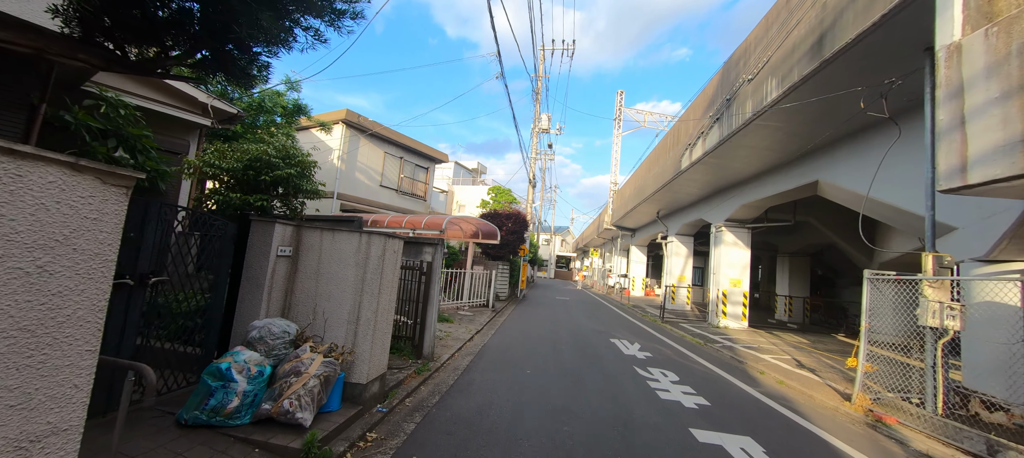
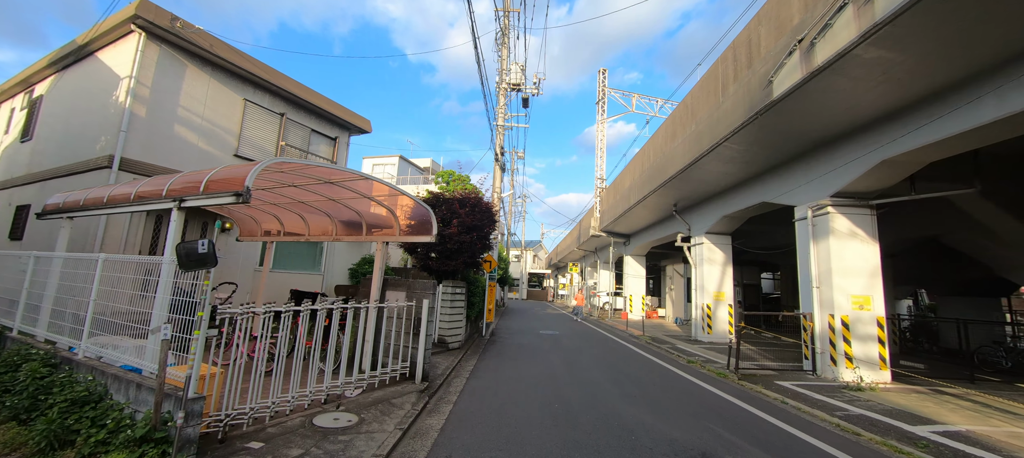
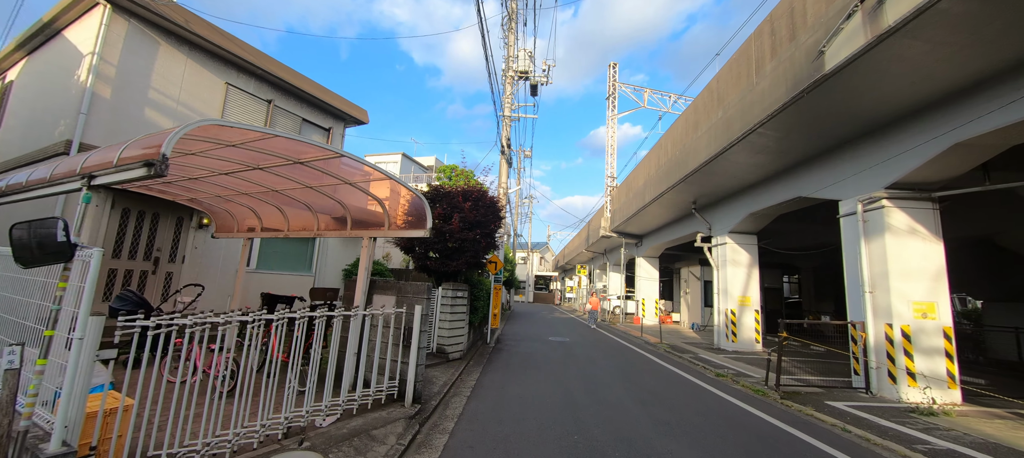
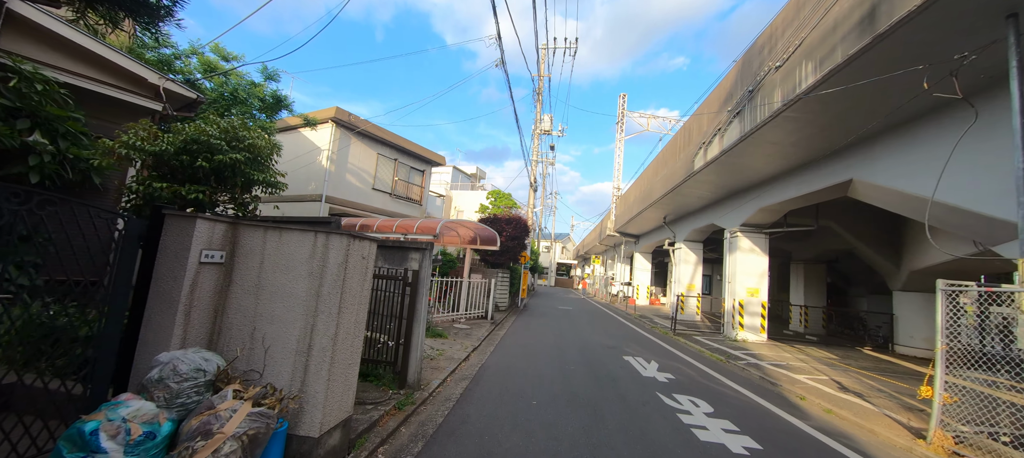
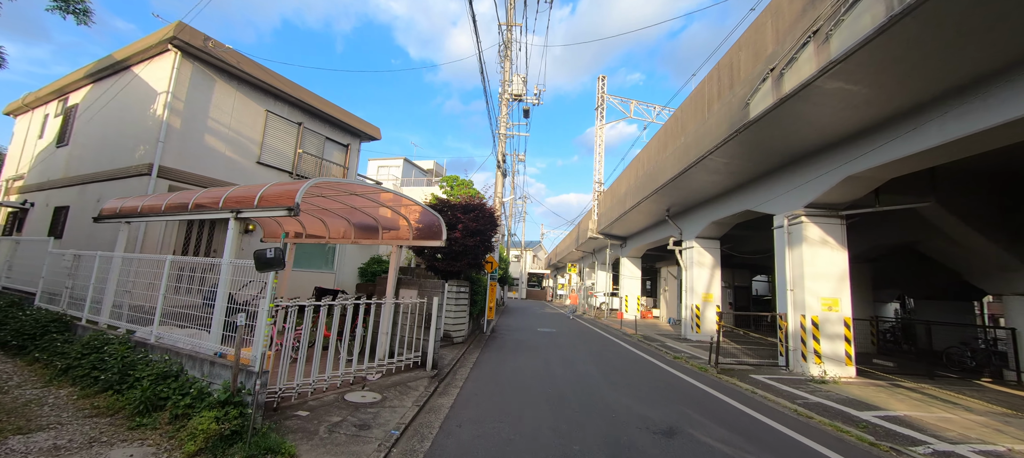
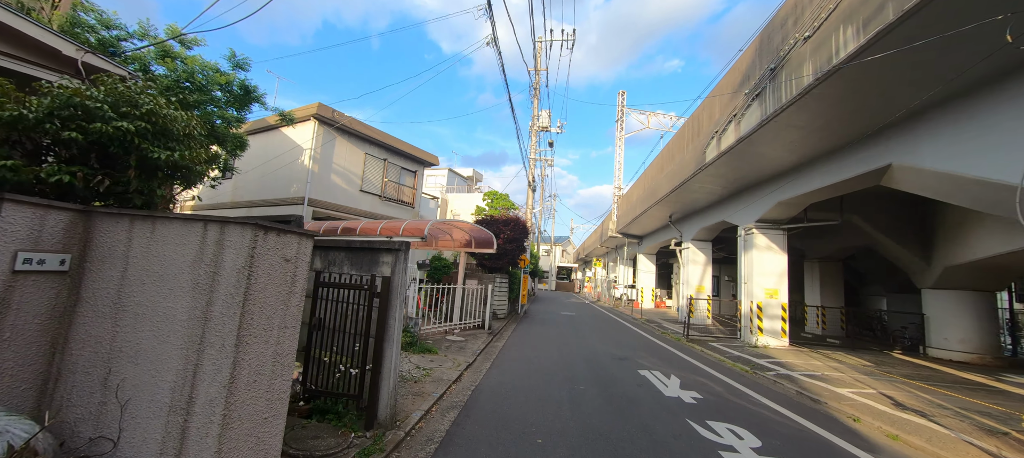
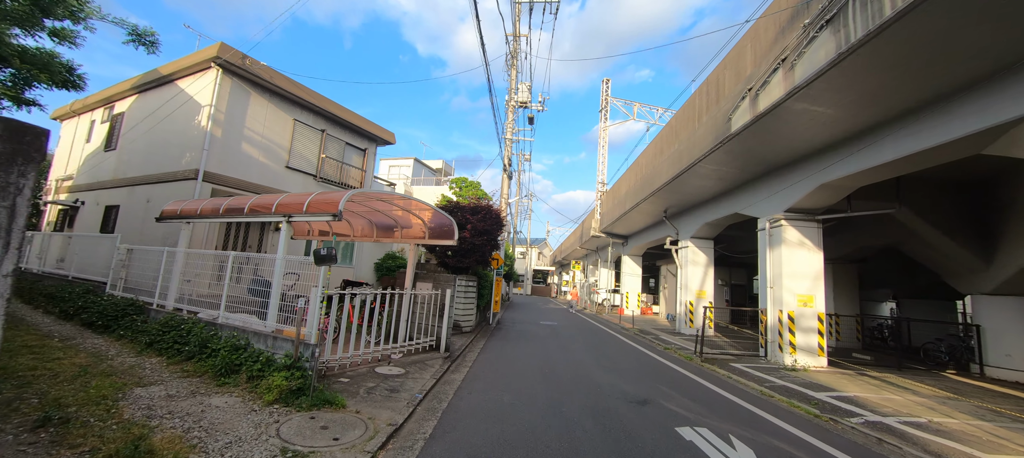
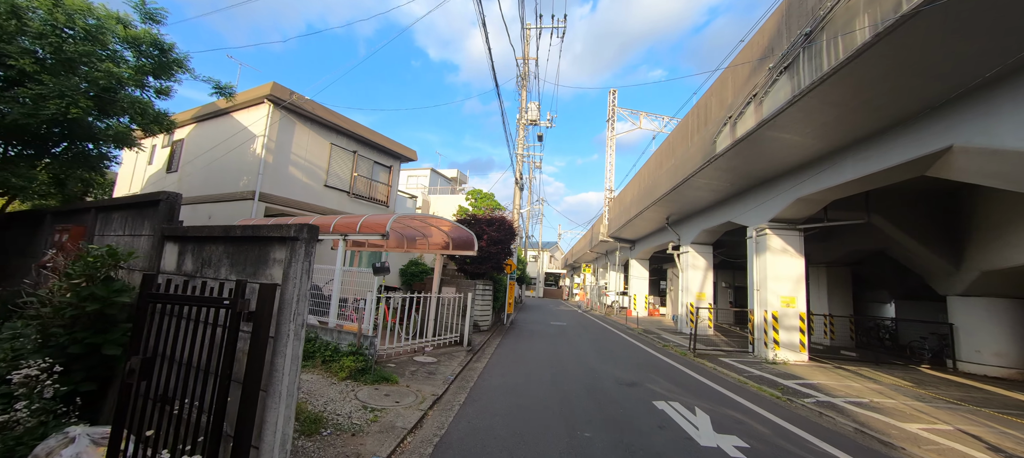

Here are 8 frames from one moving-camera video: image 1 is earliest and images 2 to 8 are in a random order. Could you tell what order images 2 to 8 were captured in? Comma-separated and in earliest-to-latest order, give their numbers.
4, 6, 8, 7, 5, 2, 3
